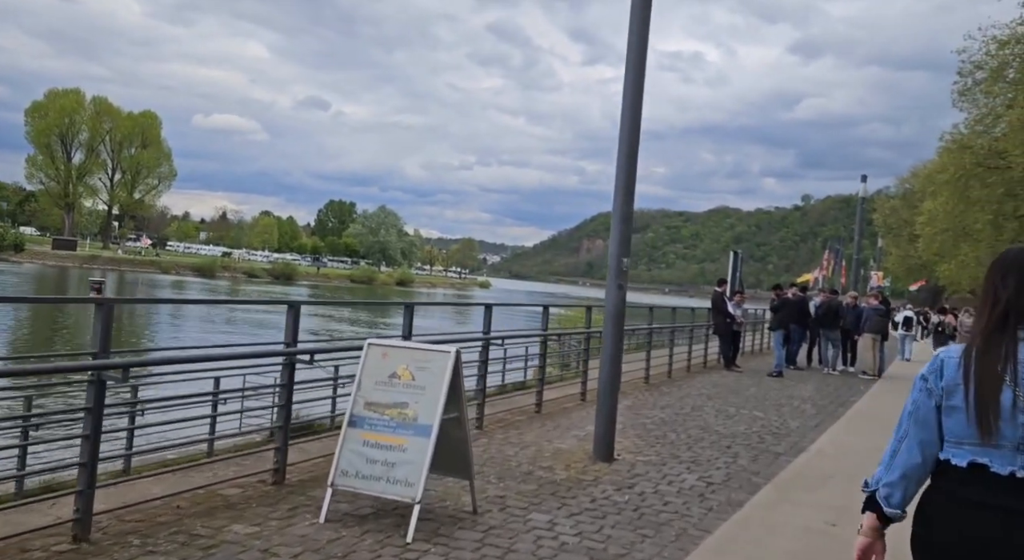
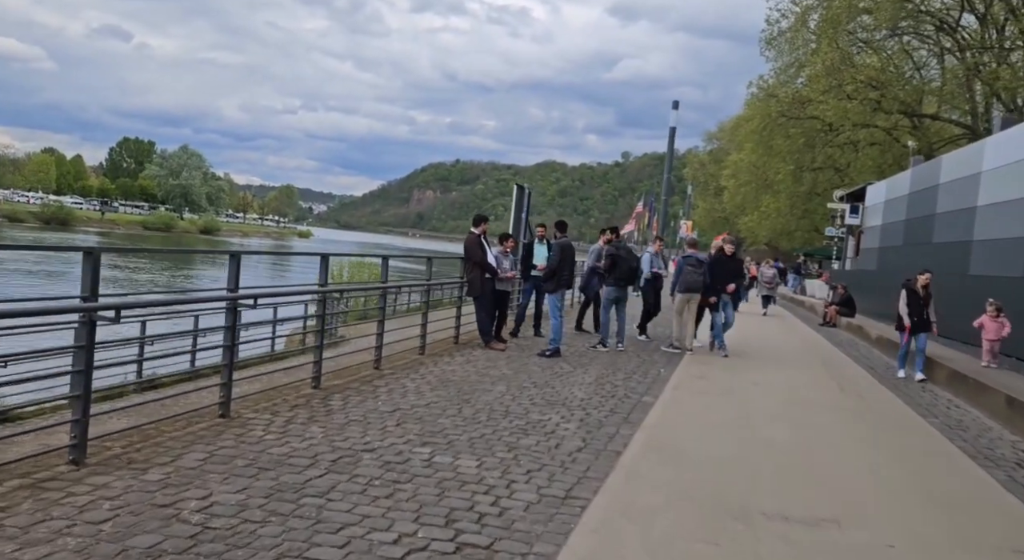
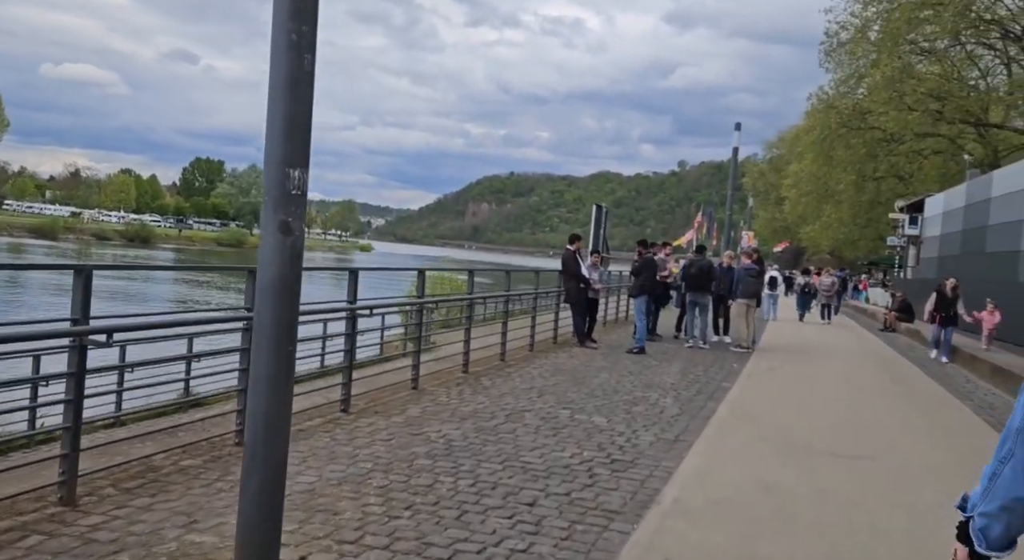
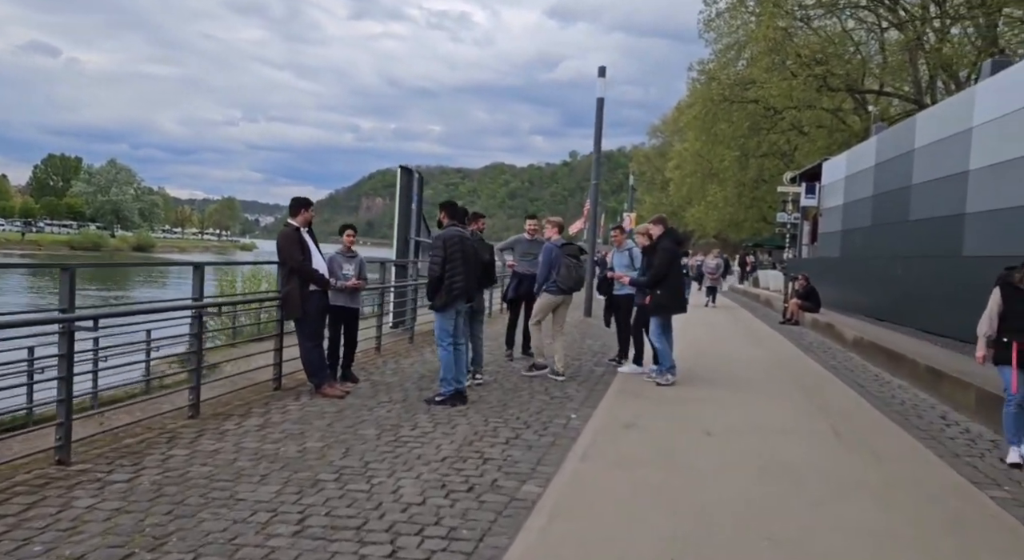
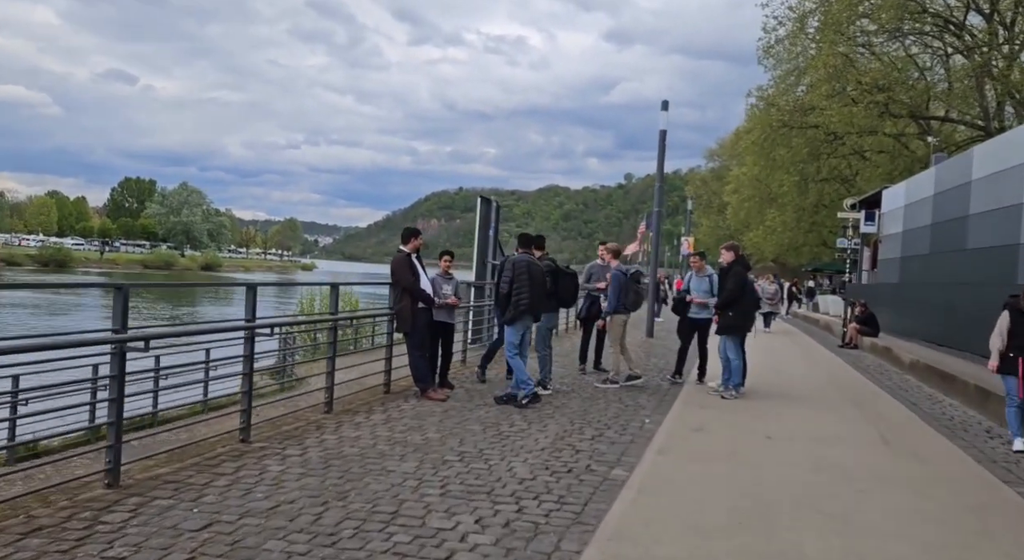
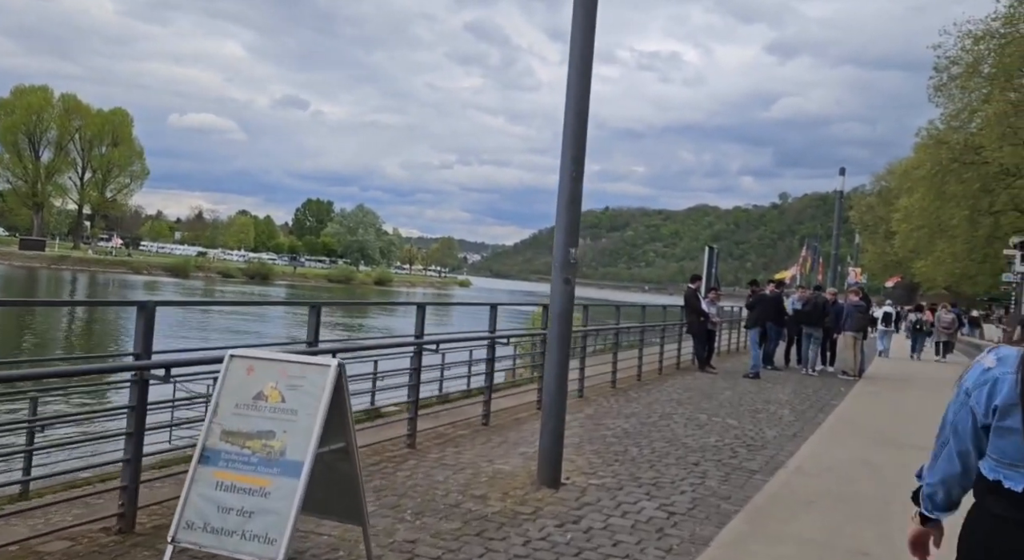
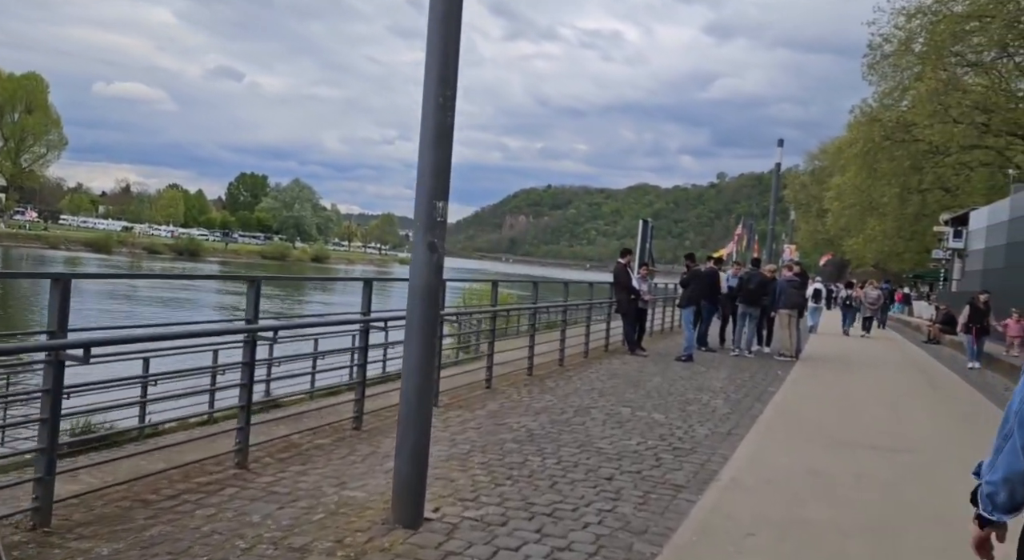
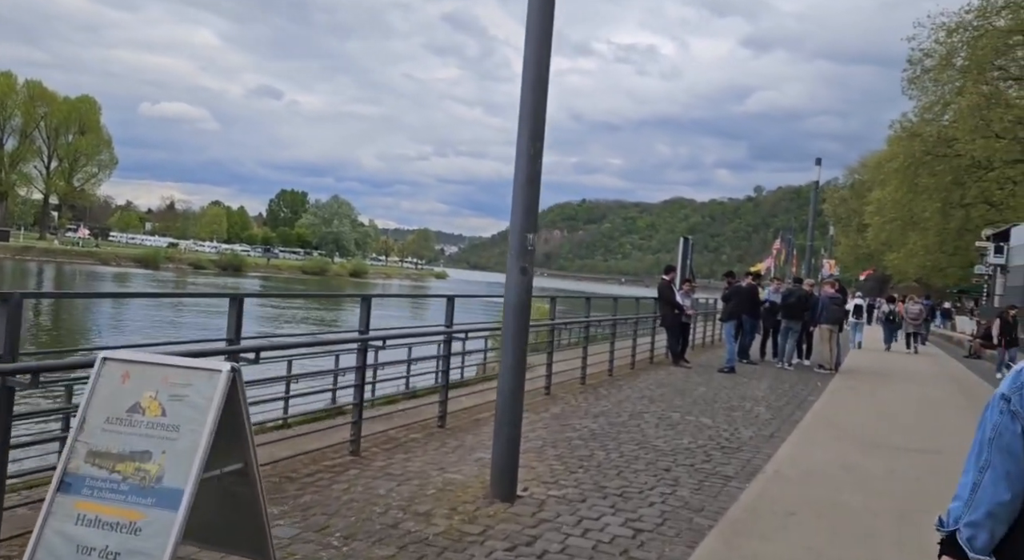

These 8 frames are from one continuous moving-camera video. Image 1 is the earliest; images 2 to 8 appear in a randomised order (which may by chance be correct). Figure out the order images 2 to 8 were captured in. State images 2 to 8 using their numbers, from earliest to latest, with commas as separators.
6, 8, 7, 3, 2, 5, 4
